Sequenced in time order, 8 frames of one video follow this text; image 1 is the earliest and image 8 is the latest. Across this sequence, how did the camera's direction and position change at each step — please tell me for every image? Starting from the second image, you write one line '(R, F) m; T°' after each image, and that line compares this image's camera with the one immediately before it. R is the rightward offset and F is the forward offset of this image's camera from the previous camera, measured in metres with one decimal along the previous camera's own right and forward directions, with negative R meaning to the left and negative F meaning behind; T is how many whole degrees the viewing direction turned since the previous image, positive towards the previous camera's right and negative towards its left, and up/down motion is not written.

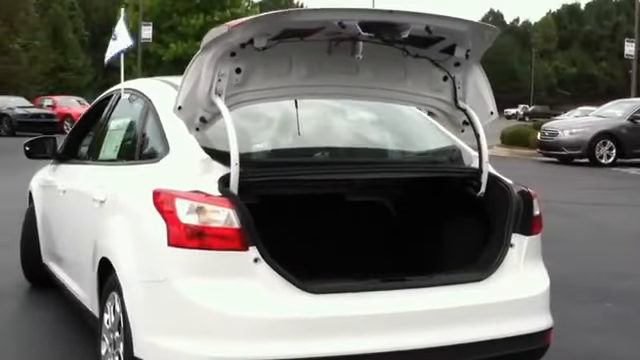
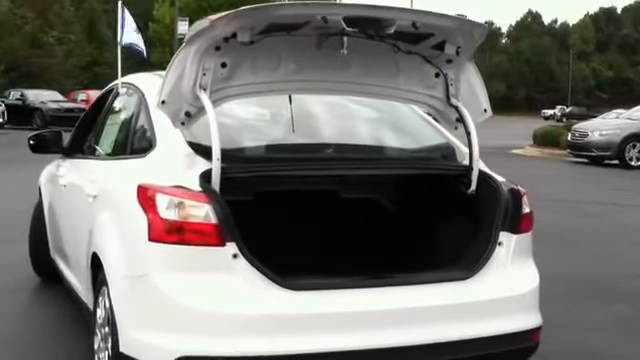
(+0.2, 0.0) m; -2°
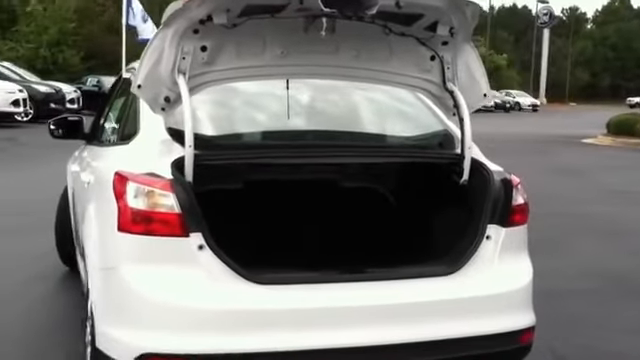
(+0.4, +0.2) m; -4°
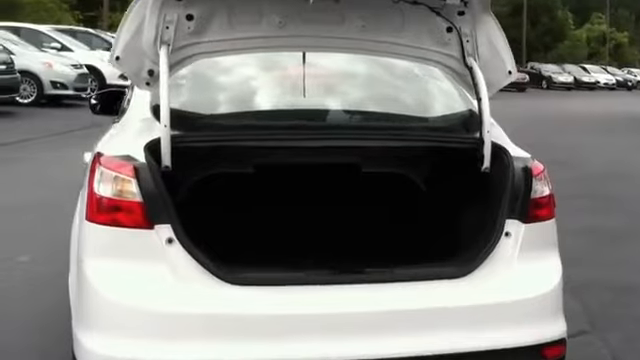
(+0.4, +0.4) m; -6°
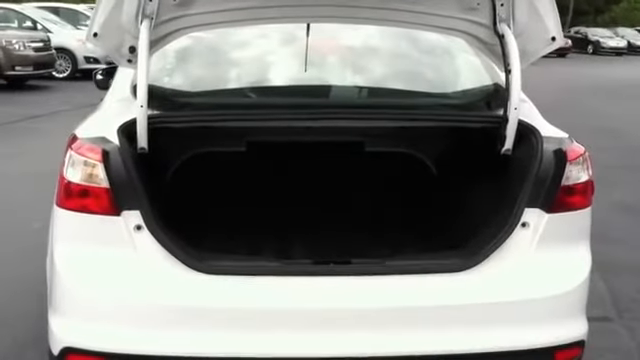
(+0.2, +0.3) m; -3°
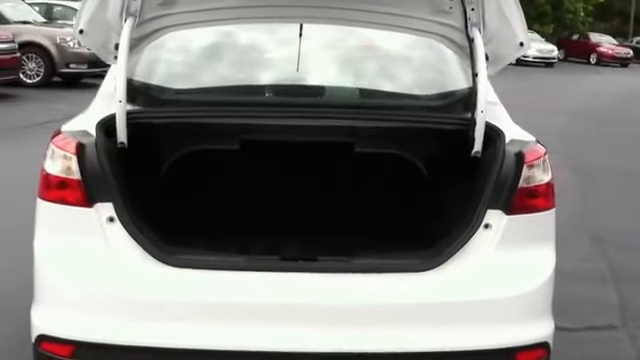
(+0.3, -0.1) m; -4°
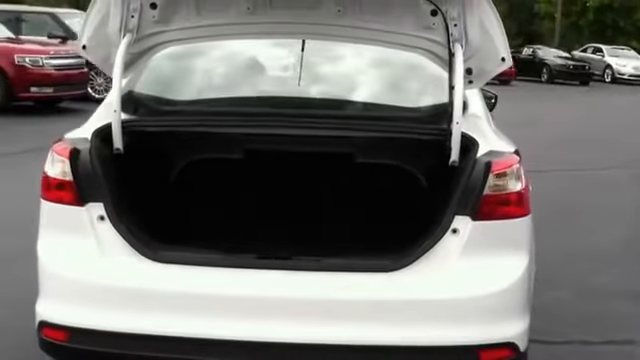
(+0.4, -0.1) m; -6°
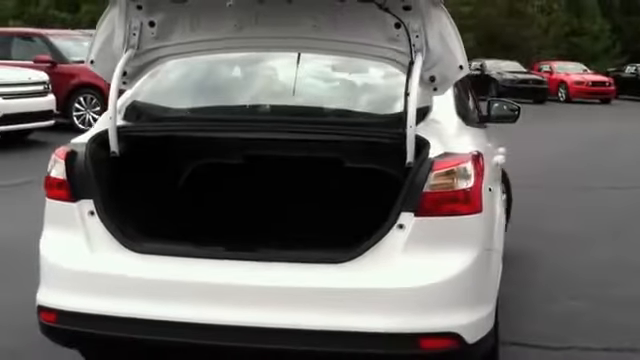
(+0.5, -0.2) m; -7°
